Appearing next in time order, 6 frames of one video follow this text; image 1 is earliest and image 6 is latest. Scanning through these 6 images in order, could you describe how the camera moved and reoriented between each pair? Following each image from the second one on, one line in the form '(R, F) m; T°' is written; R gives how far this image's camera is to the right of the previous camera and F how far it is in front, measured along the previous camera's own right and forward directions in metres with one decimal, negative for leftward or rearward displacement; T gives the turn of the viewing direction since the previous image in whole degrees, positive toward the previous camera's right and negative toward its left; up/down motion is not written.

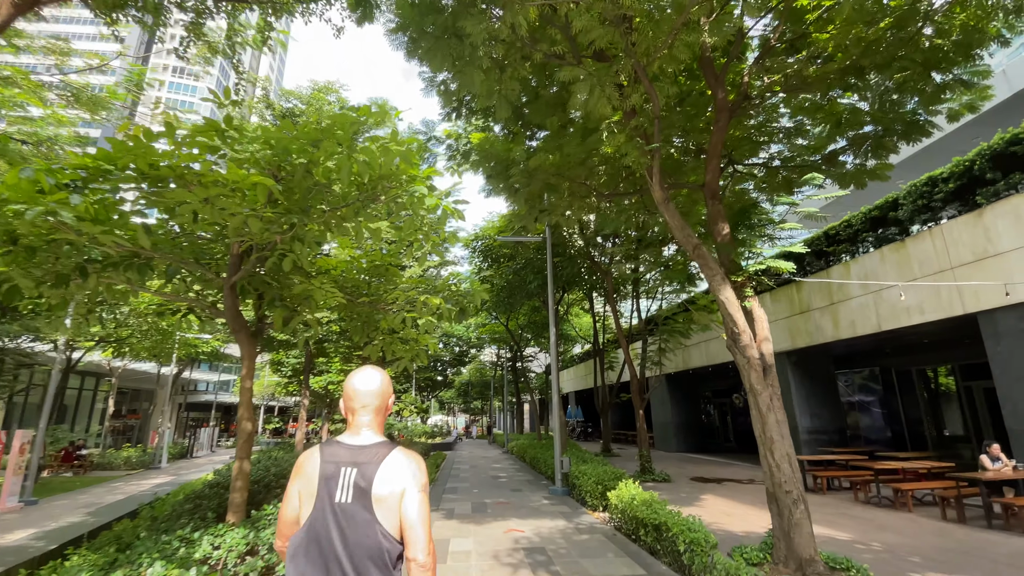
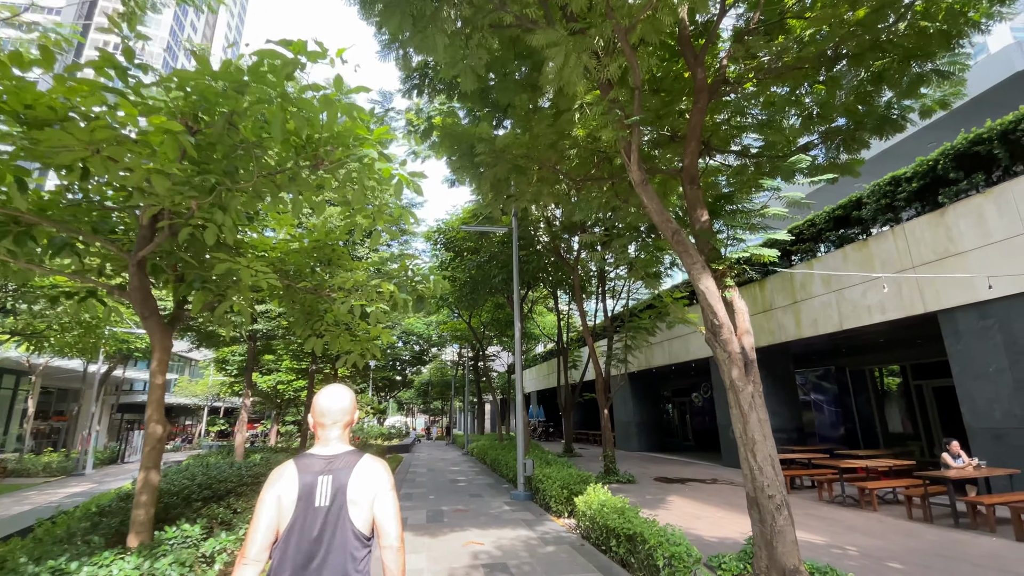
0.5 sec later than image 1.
(0.0, +0.6) m; +4°
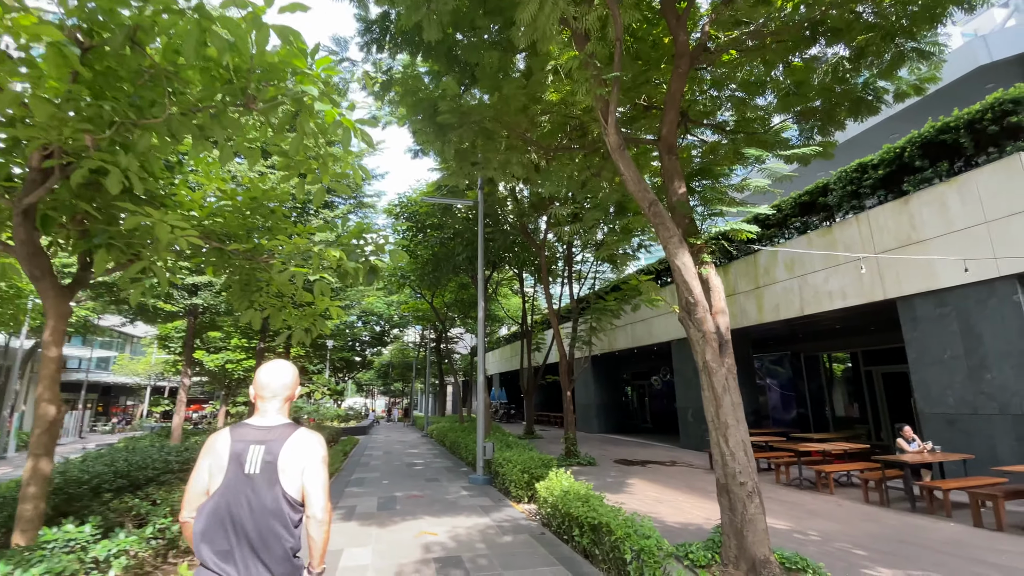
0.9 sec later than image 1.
(0.0, +0.5) m; +4°
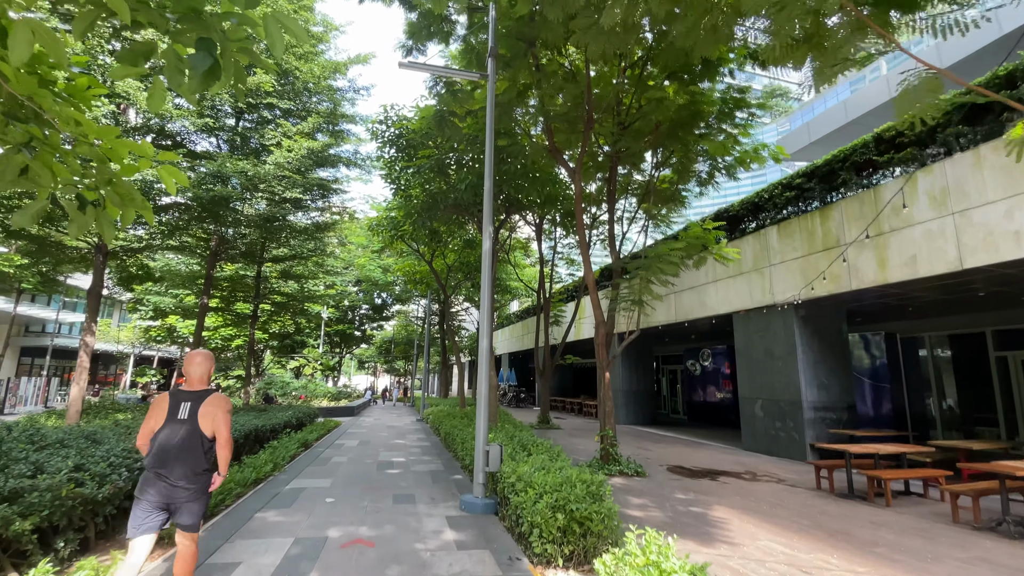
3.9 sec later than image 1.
(-0.2, +3.5) m; -1°
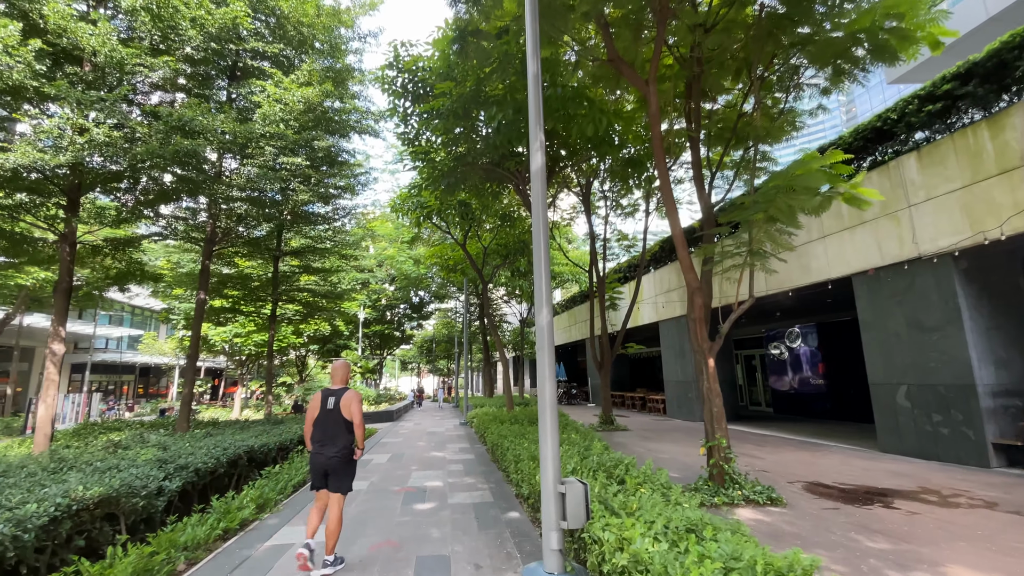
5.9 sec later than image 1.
(-0.3, +2.2) m; -5°
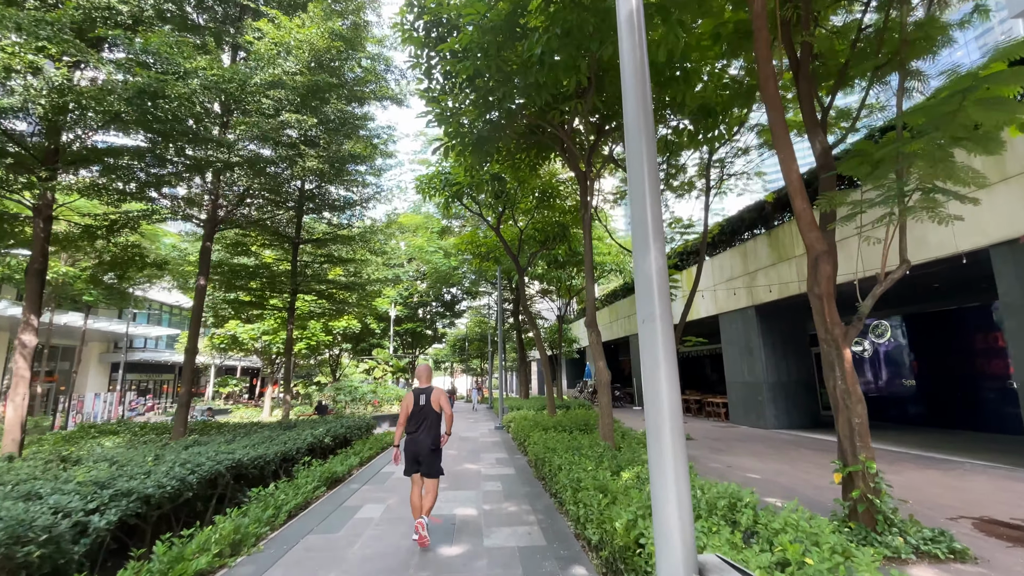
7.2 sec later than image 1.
(-0.2, +1.5) m; -4°
